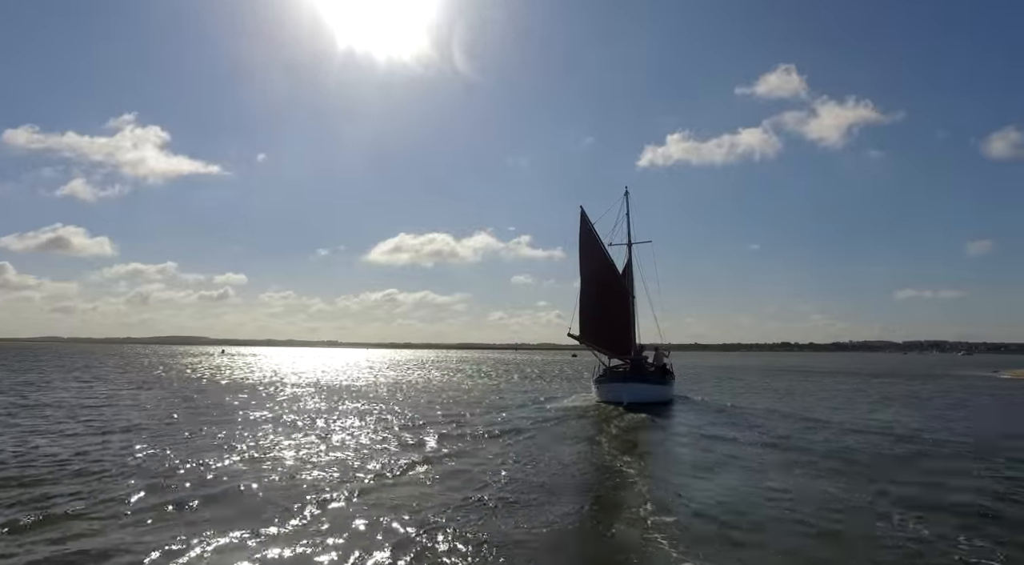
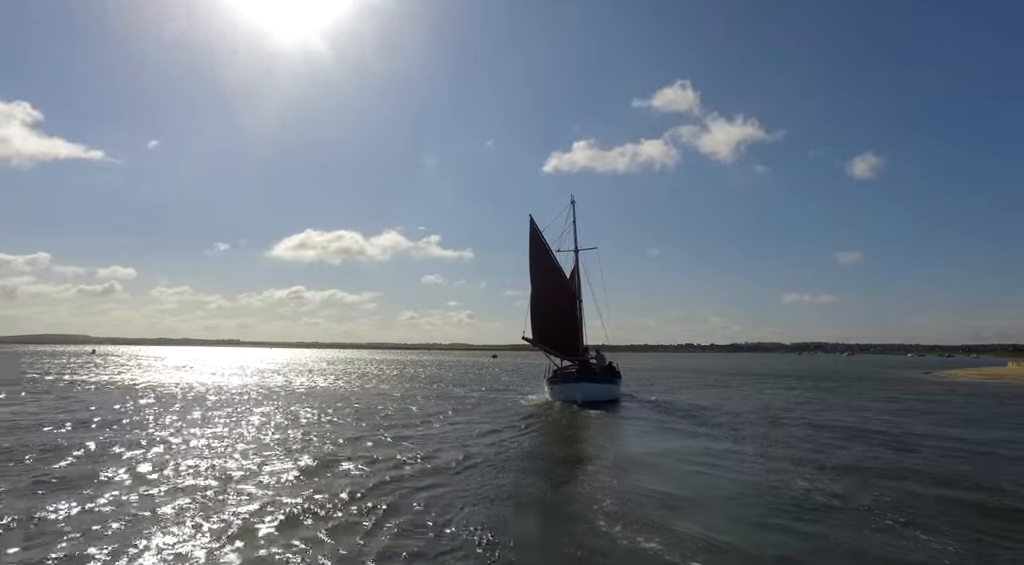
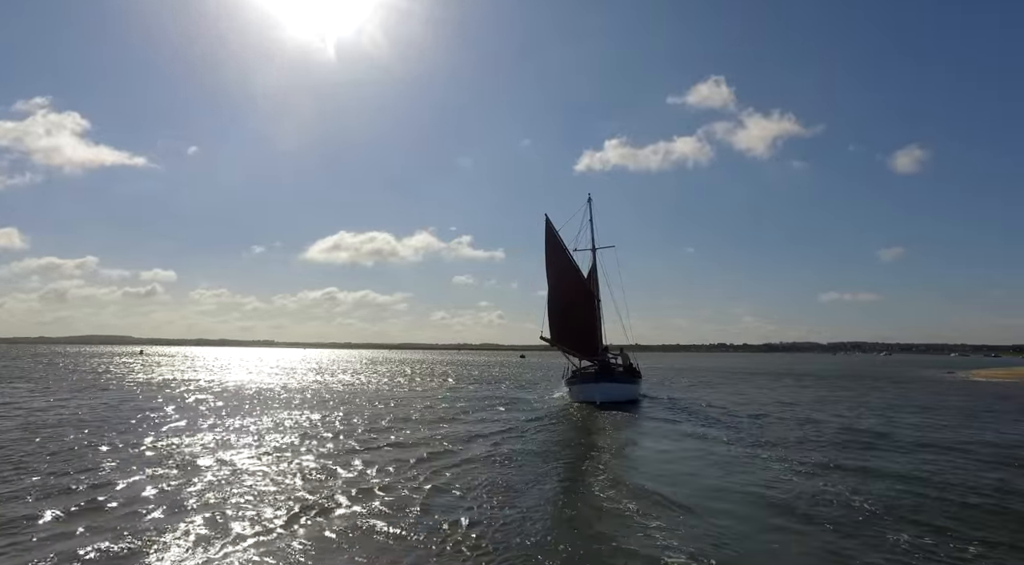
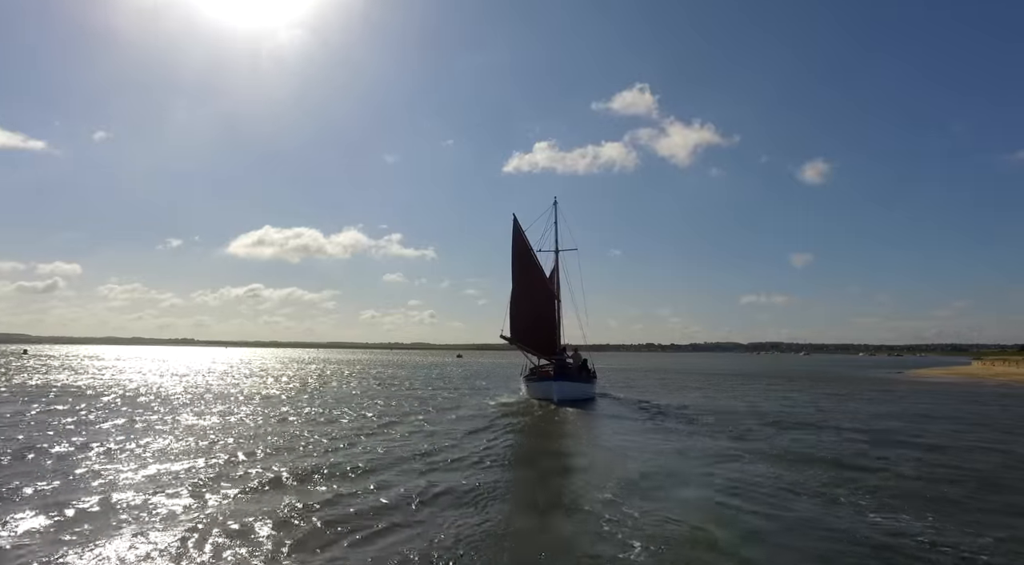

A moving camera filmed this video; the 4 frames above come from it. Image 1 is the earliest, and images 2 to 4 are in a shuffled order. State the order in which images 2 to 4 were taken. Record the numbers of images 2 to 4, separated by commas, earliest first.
3, 2, 4
